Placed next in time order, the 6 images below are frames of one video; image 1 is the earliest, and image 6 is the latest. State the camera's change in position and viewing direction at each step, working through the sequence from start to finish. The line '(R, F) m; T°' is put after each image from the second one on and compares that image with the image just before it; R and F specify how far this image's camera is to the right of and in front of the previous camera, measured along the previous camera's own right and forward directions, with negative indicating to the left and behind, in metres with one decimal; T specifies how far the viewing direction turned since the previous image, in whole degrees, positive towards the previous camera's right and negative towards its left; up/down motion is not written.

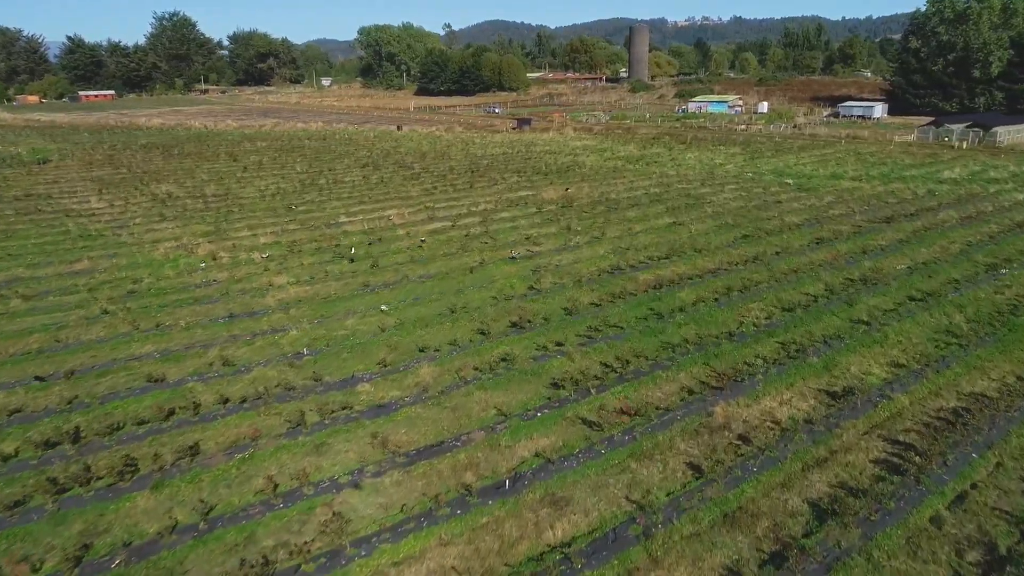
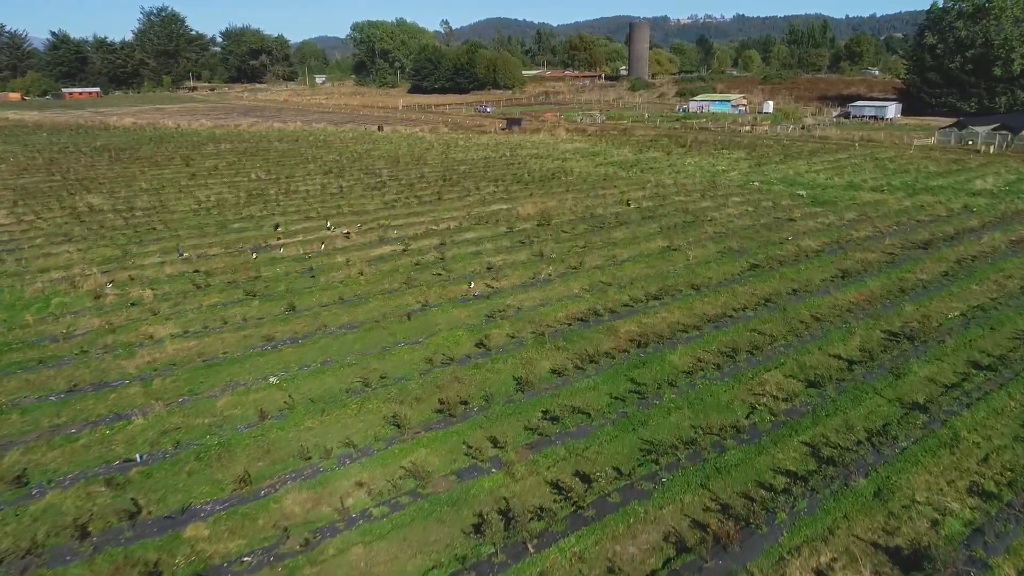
(+1.0, +3.6) m; 0°
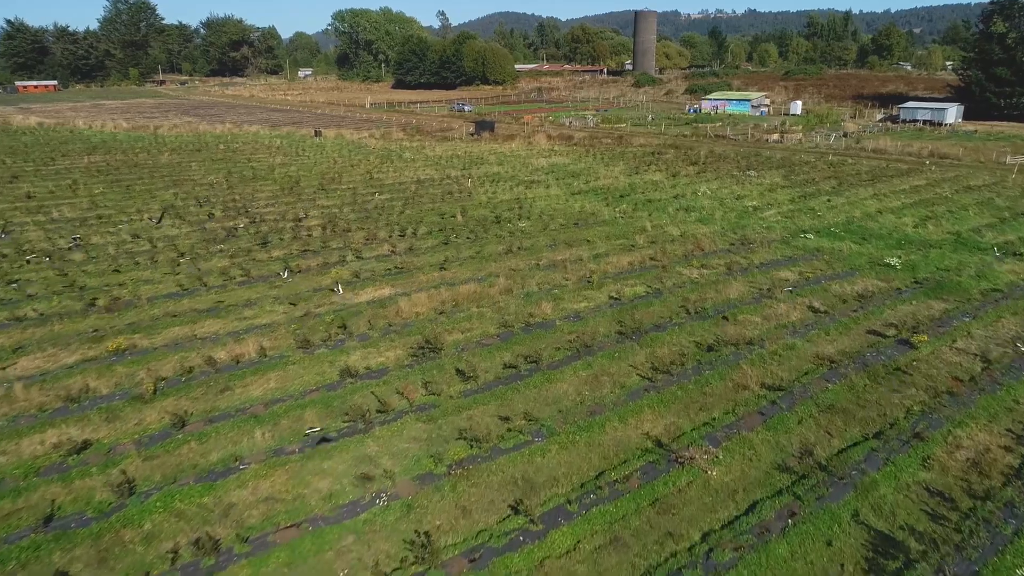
(+2.4, +10.4) m; -1°
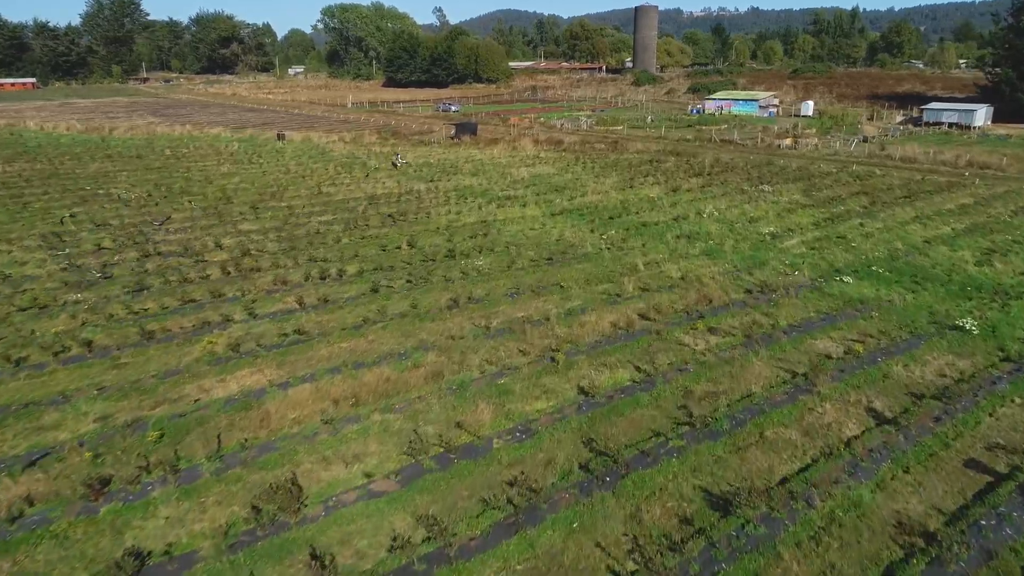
(+1.0, +4.1) m; 0°
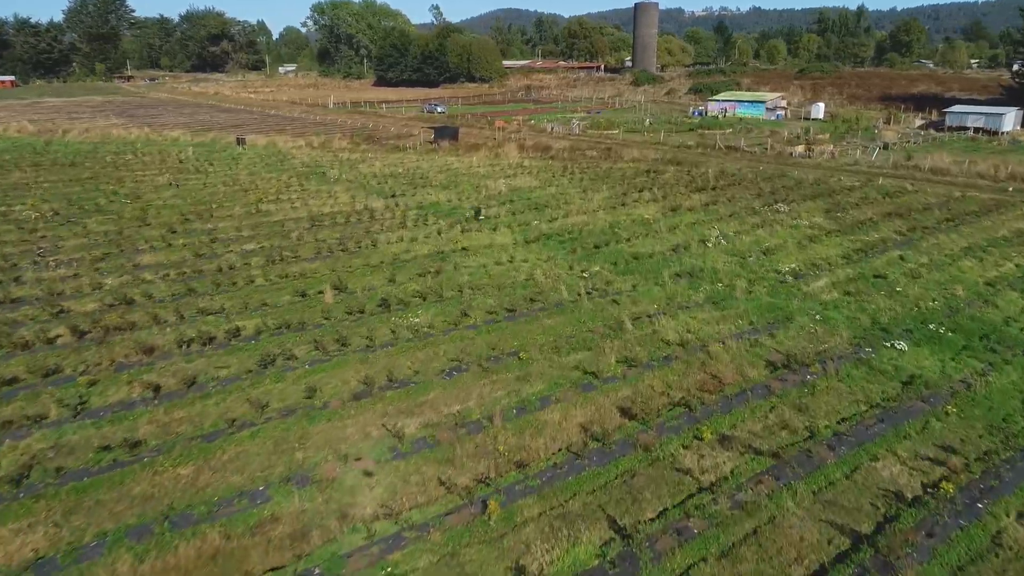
(+0.9, +3.6) m; 0°
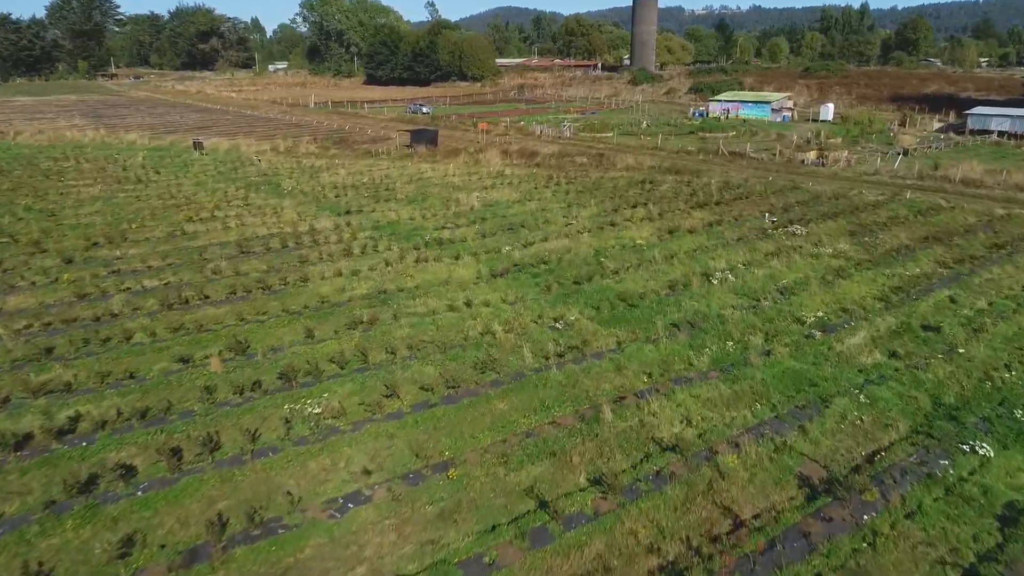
(+0.8, +3.1) m; 0°
